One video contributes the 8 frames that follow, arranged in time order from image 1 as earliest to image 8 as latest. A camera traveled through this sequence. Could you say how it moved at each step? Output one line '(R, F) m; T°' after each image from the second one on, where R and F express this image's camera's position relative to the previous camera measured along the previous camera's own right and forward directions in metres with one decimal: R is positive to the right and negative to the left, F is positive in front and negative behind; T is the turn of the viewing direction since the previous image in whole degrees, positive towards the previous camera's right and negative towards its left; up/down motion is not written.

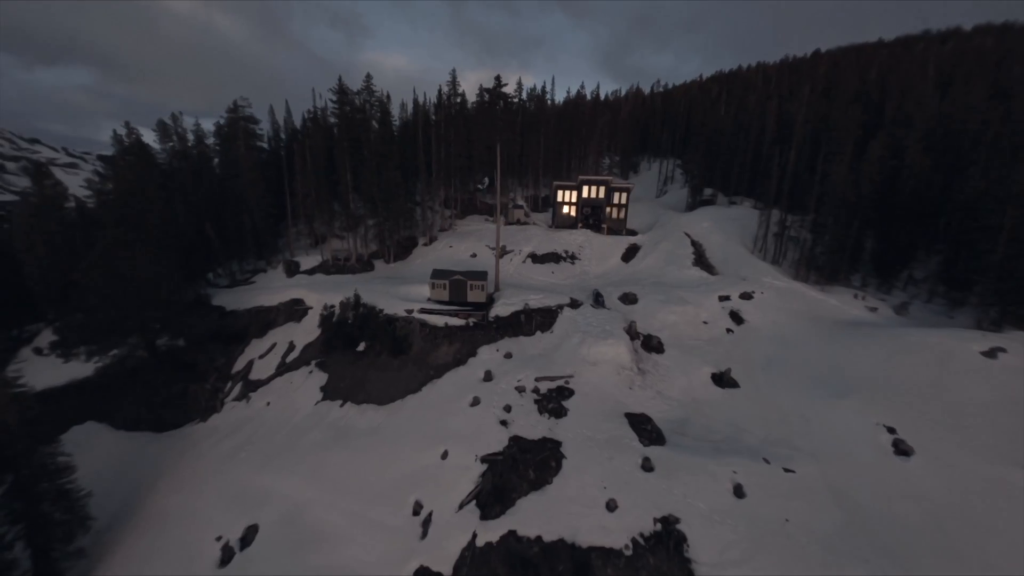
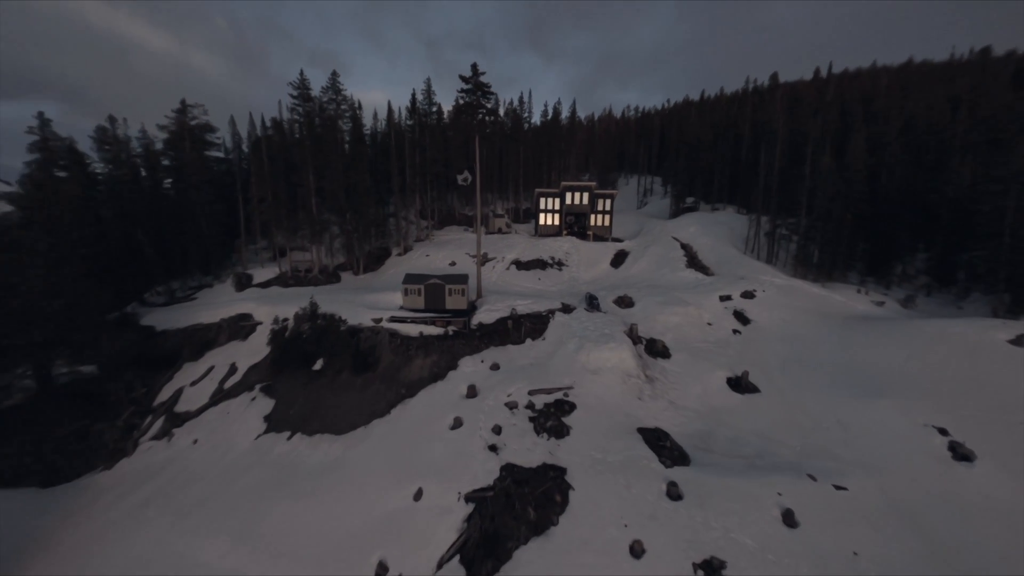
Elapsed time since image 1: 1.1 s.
(-0.4, +3.8) m; +3°
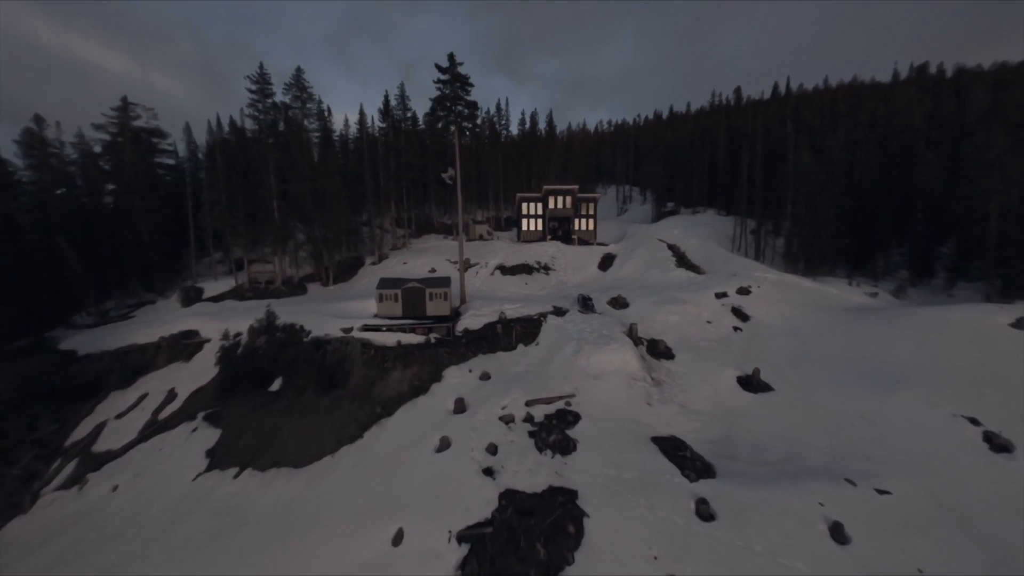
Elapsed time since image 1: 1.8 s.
(-0.7, +2.5) m; +4°
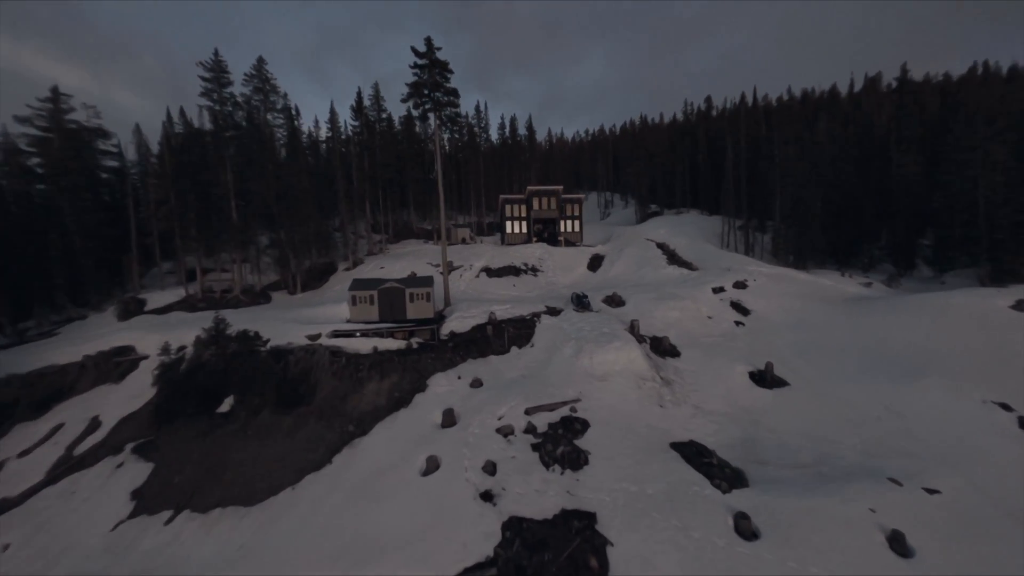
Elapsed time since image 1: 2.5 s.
(-0.6, +2.3) m; +3°
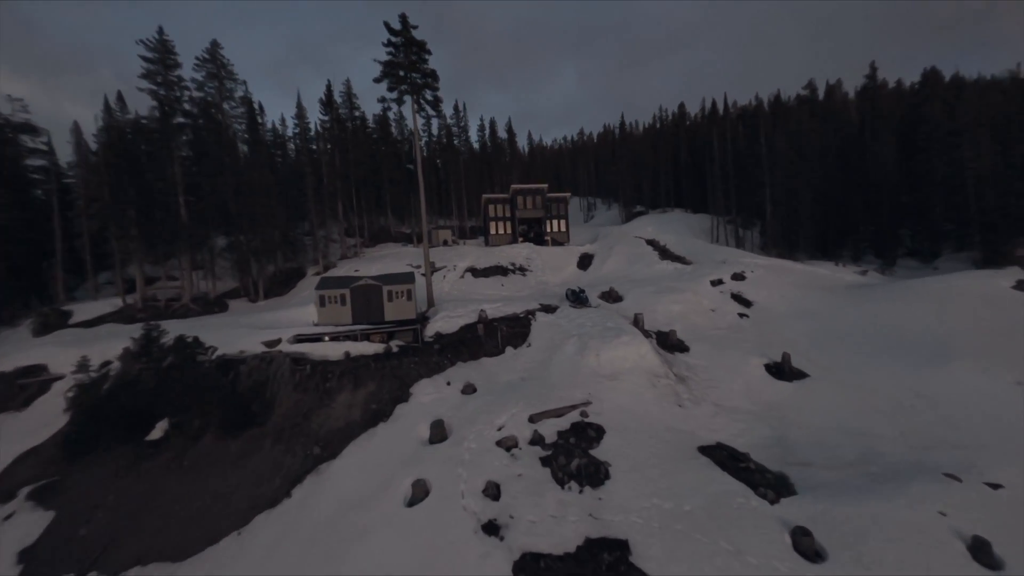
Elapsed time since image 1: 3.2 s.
(-0.7, +2.3) m; +3°
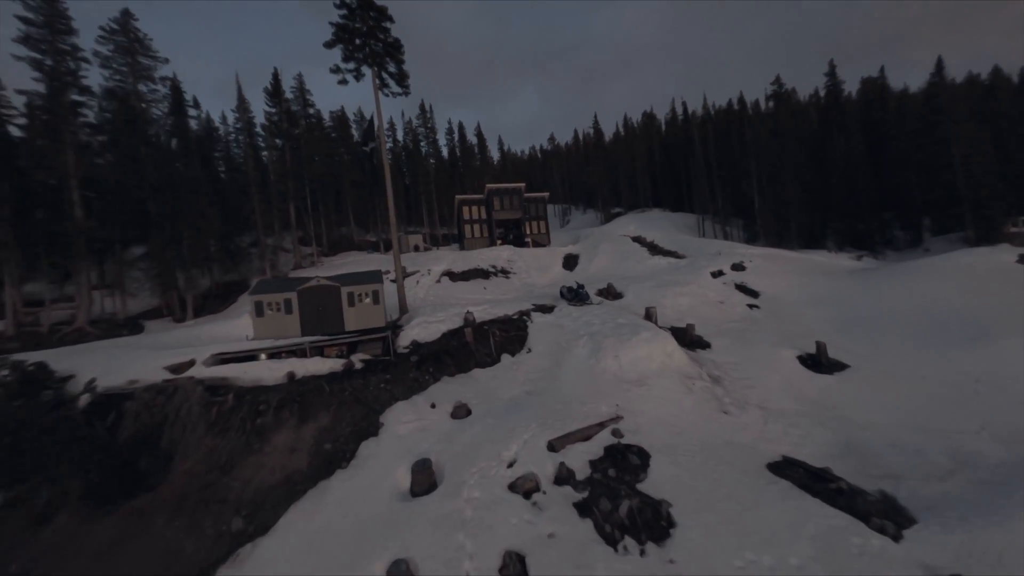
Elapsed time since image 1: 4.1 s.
(-1.0, +3.5) m; +5°
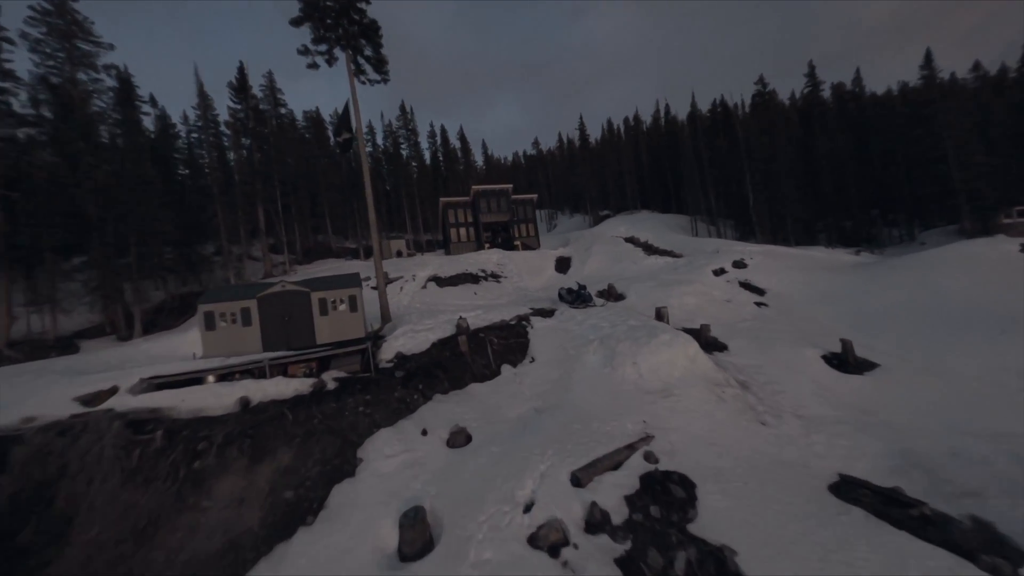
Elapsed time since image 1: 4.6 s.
(-0.6, +1.9) m; +3°
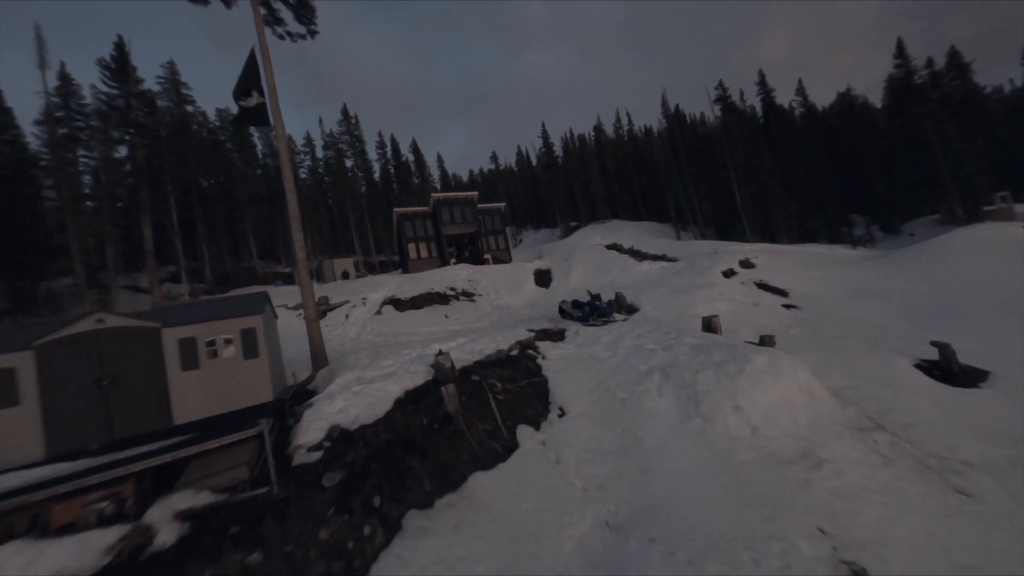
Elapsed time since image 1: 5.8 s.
(-1.4, +5.2) m; +7°
